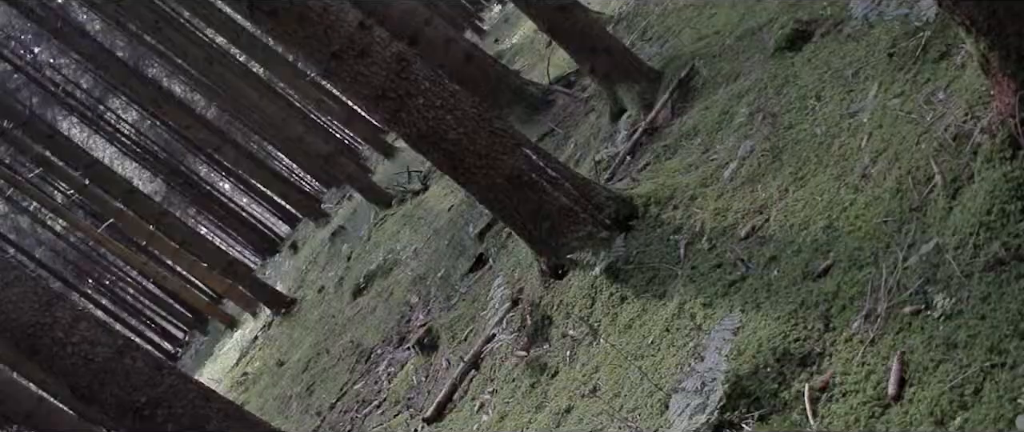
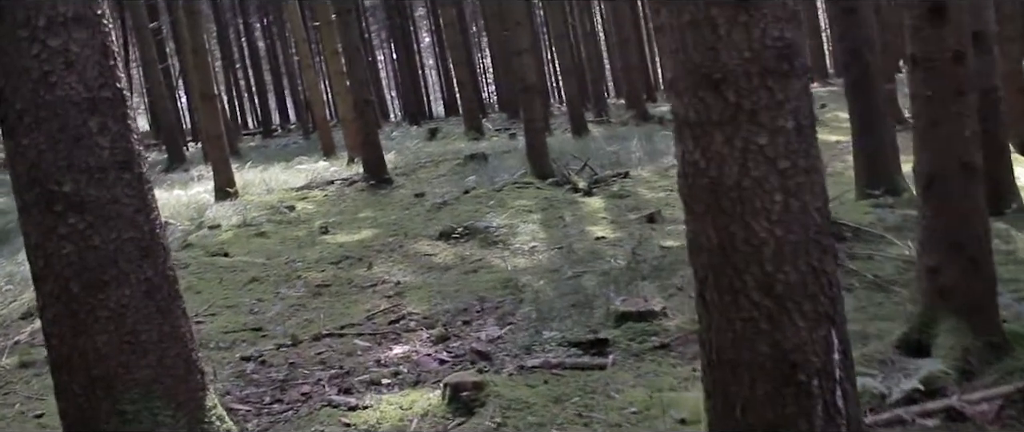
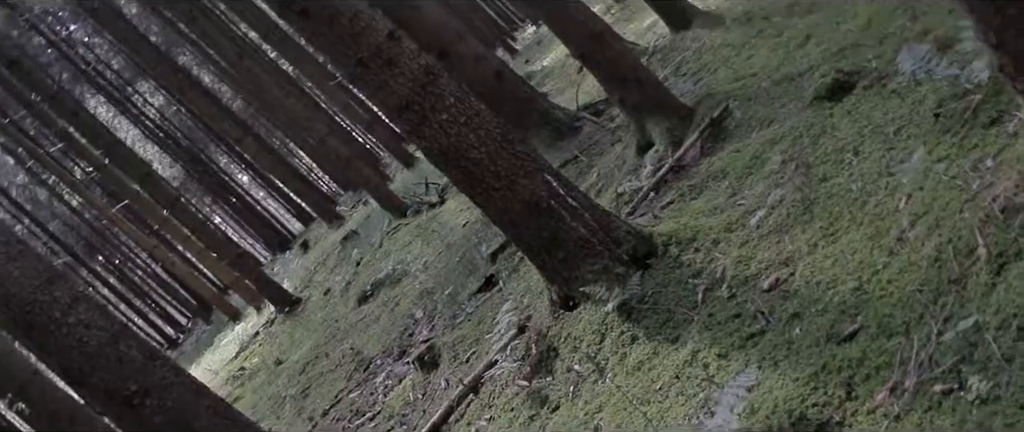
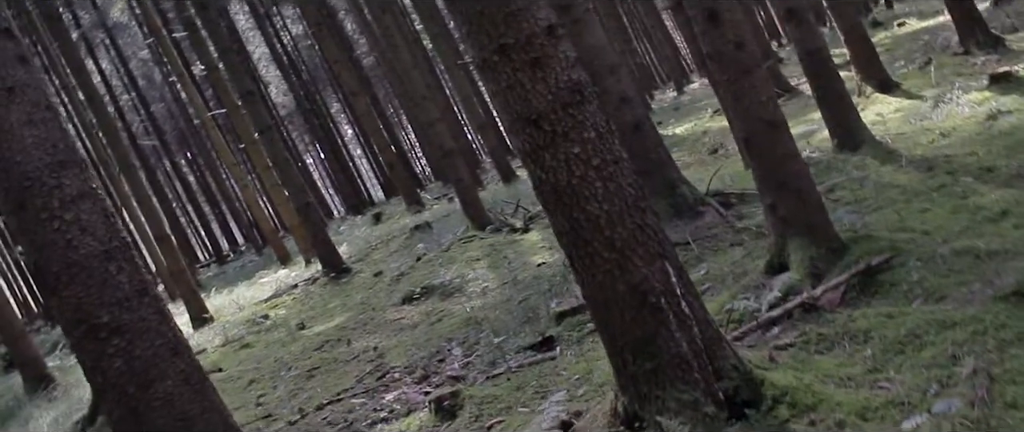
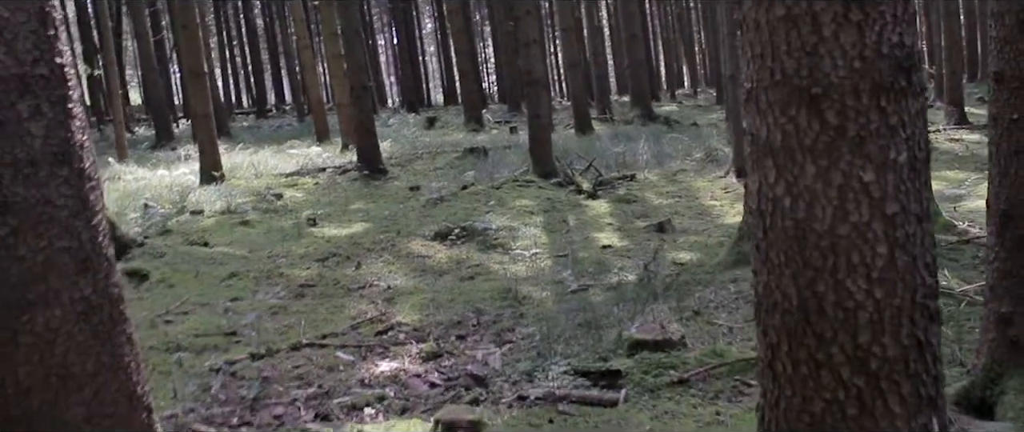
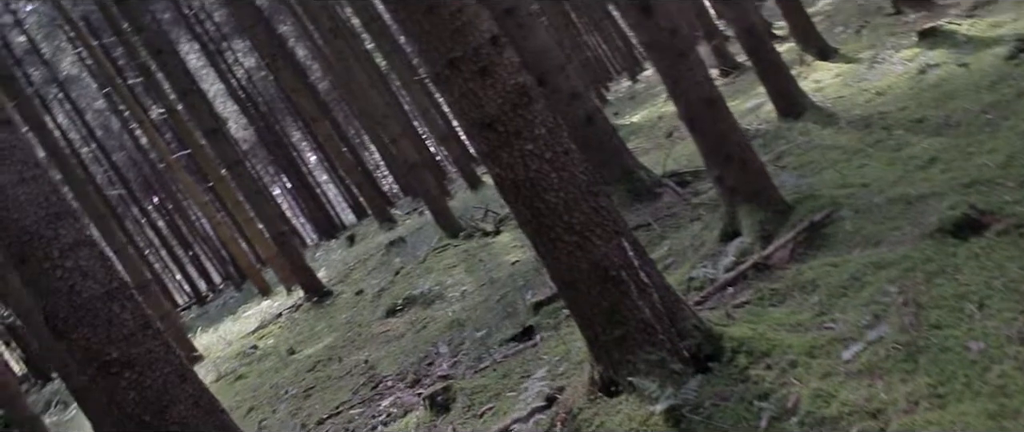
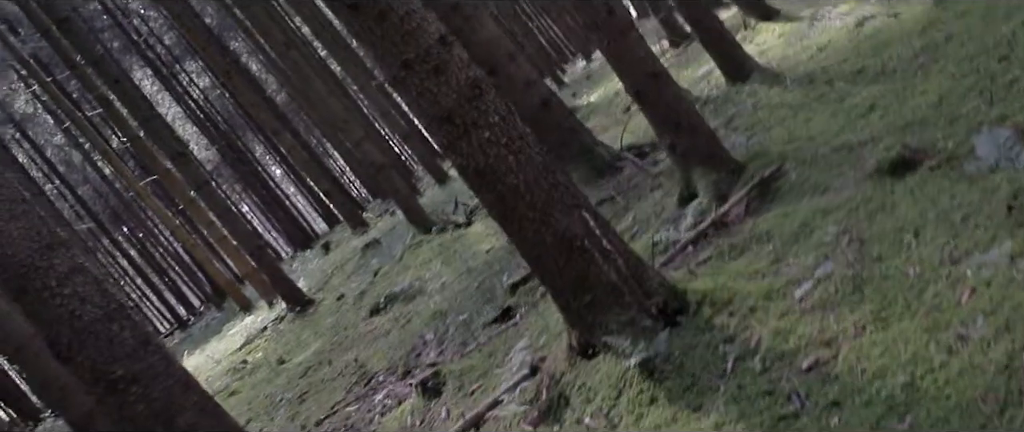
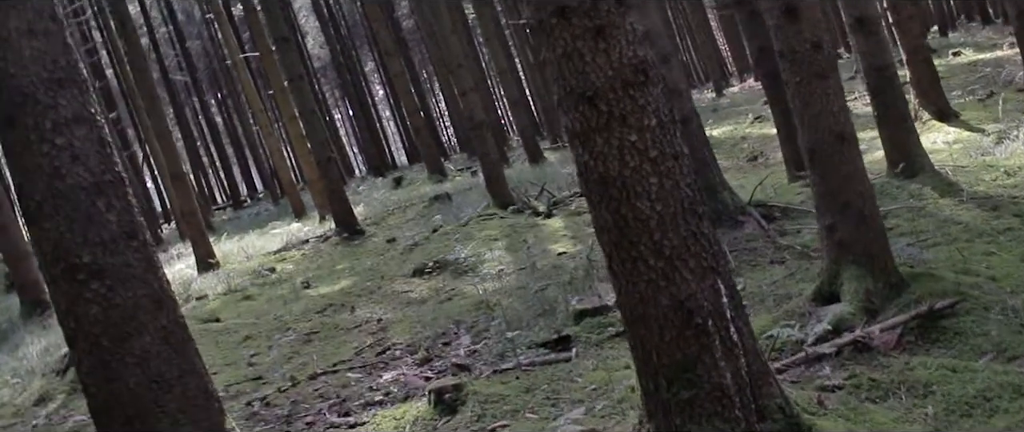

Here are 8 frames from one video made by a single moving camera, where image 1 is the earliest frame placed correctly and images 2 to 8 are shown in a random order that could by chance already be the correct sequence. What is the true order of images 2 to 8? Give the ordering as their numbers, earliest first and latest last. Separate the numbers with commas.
3, 7, 6, 4, 8, 2, 5
